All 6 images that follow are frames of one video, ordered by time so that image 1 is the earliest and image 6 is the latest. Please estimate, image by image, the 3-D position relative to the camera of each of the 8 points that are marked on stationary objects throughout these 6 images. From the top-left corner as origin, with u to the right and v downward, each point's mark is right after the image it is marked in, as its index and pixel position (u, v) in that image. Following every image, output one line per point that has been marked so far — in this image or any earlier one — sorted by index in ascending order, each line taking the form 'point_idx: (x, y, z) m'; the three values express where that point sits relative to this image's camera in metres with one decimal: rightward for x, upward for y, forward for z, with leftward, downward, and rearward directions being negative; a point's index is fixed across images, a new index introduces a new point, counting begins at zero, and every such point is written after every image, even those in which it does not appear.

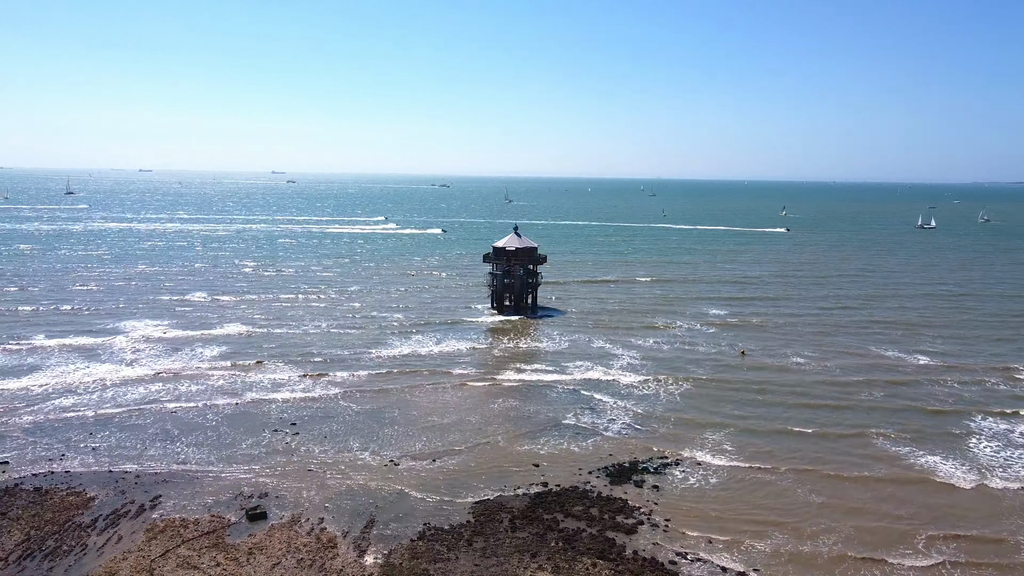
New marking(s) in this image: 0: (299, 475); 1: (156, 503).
0: (-5.0, -4.4, +18.5) m
1: (-7.6, -4.6, +16.7) m
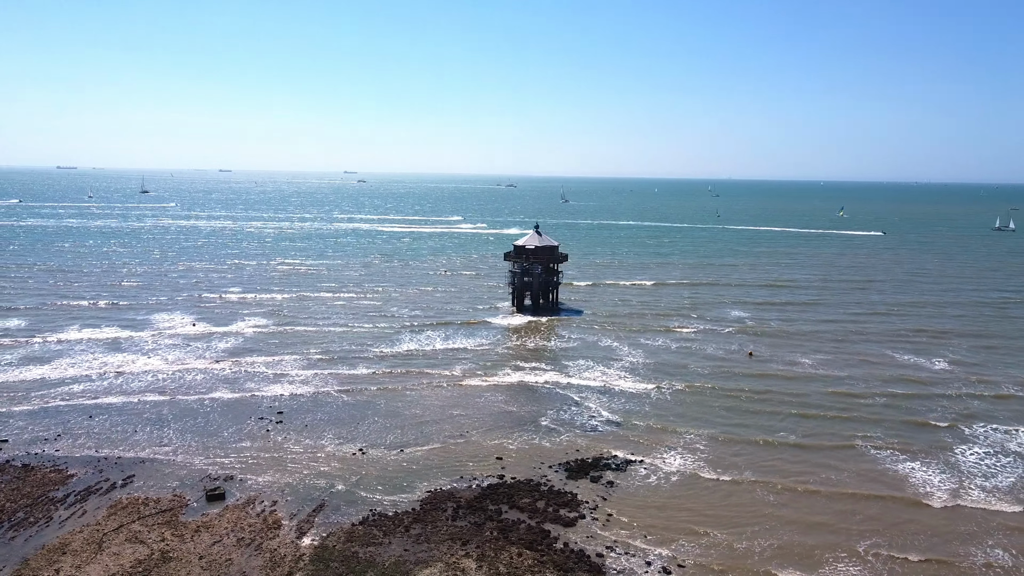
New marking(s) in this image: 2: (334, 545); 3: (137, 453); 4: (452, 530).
0: (-6.1, -4.3, +19.4) m
1: (-8.8, -4.4, +17.8) m
2: (-3.4, -4.9, +15.0) m
3: (-9.5, -4.2, +19.8) m
4: (-1.2, -4.9, +15.9) m
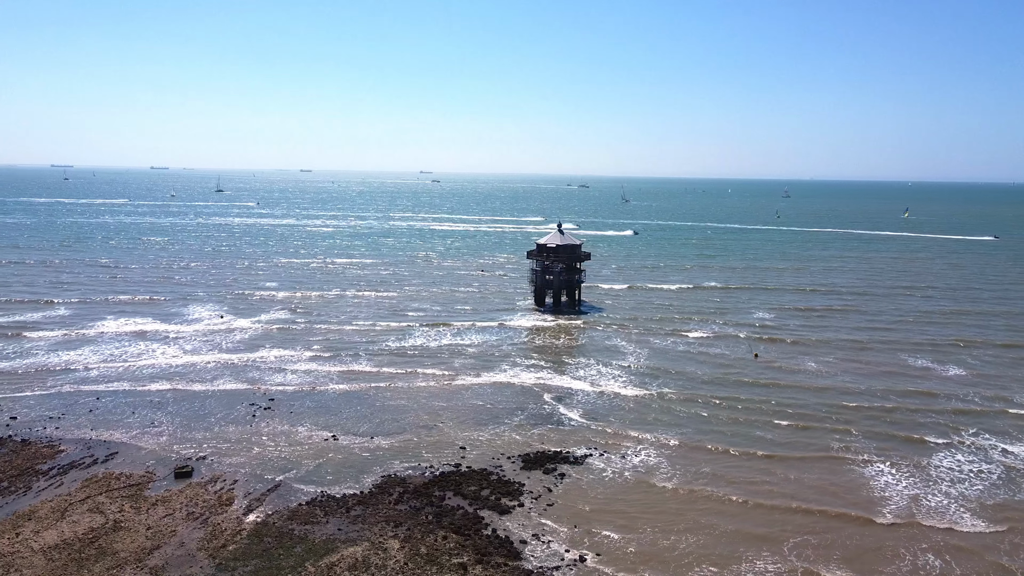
0: (-7.1, -4.1, +20.6) m
1: (-10.0, -4.2, +19.3) m
2: (-4.9, -4.8, +16.0) m
3: (-10.5, -4.0, +21.3) m
4: (-2.6, -4.8, +16.7) m
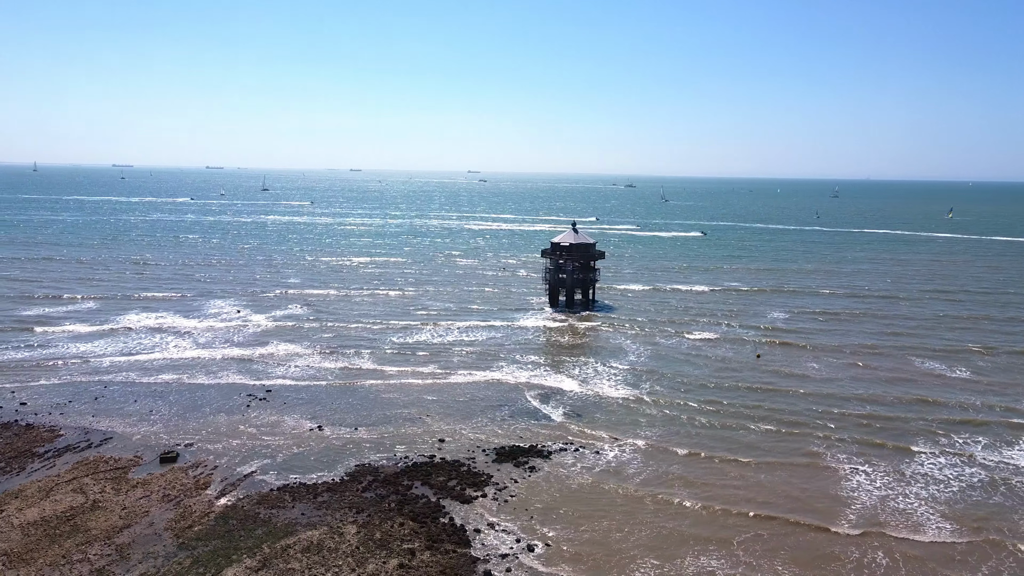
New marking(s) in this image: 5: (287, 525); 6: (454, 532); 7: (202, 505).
0: (-7.7, -4.0, +21.5) m
1: (-10.7, -4.1, +20.4) m
2: (-5.8, -4.7, +16.8) m
3: (-11.1, -3.8, +22.4) m
4: (-3.5, -4.7, +17.3) m
5: (-4.6, -4.8, +15.9) m
6: (-1.2, -5.0, +15.8) m
7: (-6.6, -4.6, +16.6) m
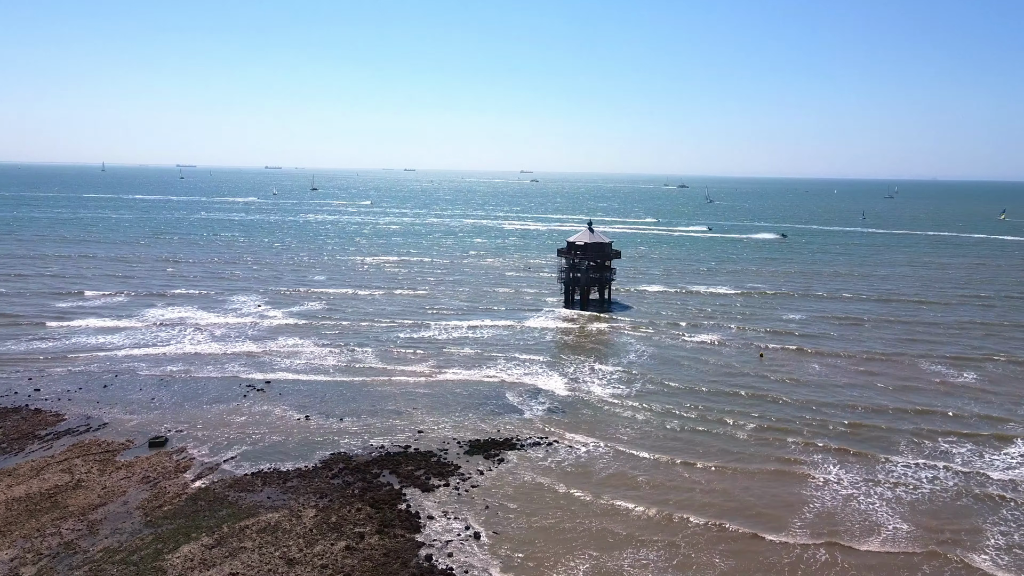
0: (-8.4, -3.8, +22.6) m
1: (-11.4, -3.9, +21.6) m
2: (-6.7, -4.5, +17.8) m
3: (-11.7, -3.6, +23.7) m
4: (-4.4, -4.6, +18.2) m
5: (-5.6, -4.7, +16.8) m
6: (-2.2, -4.9, +16.5) m
7: (-7.6, -4.5, +17.7) m
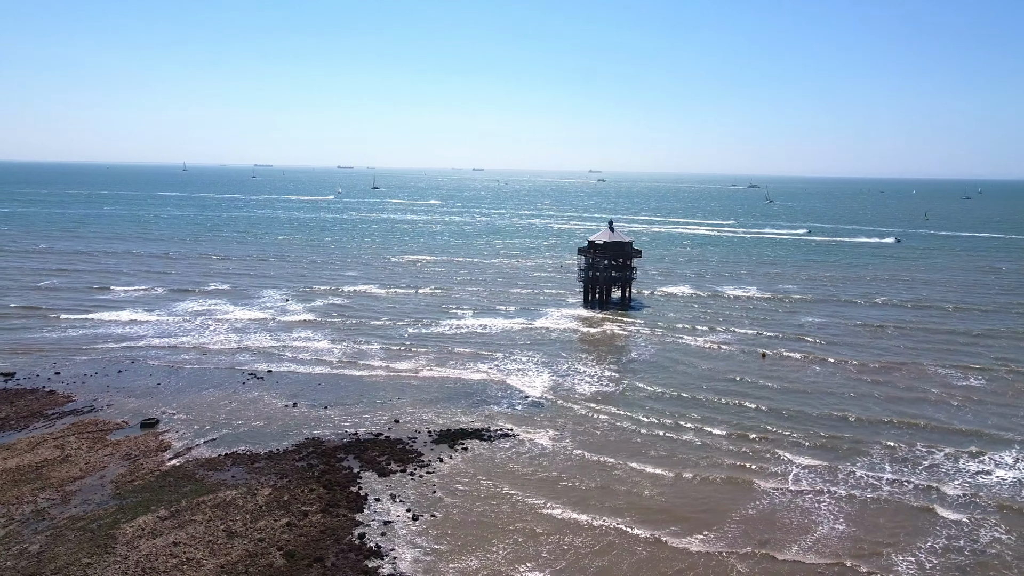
0: (-9.2, -3.6, +24.1) m
1: (-12.3, -3.7, +23.4) m
2: (-8.0, -4.4, +19.2) m
3: (-12.4, -3.4, +25.5) m
4: (-5.6, -4.5, +19.4) m
5: (-6.9, -4.6, +18.1) m
6: (-3.5, -4.8, +17.5) m
7: (-8.8, -4.3, +19.1) m
